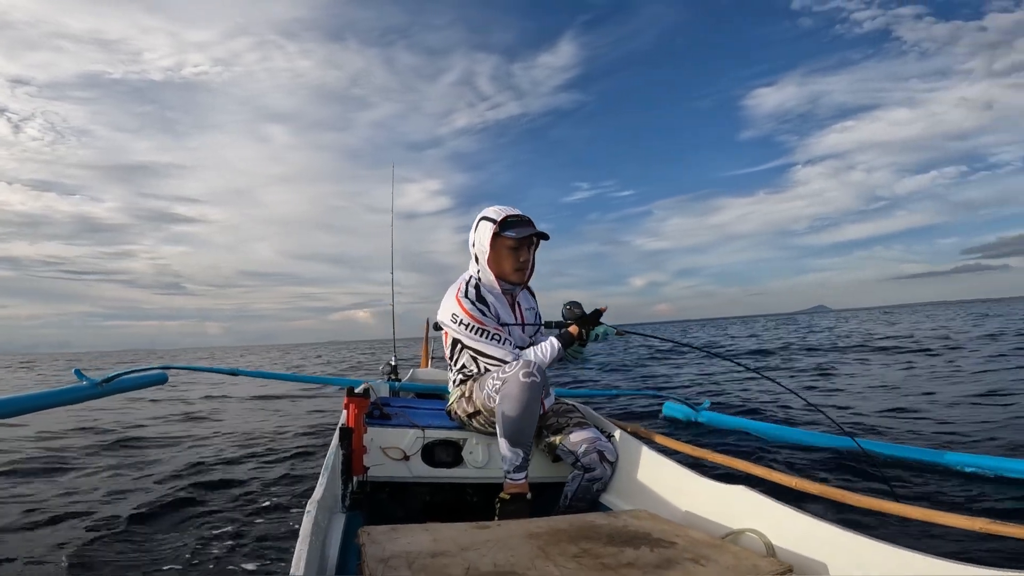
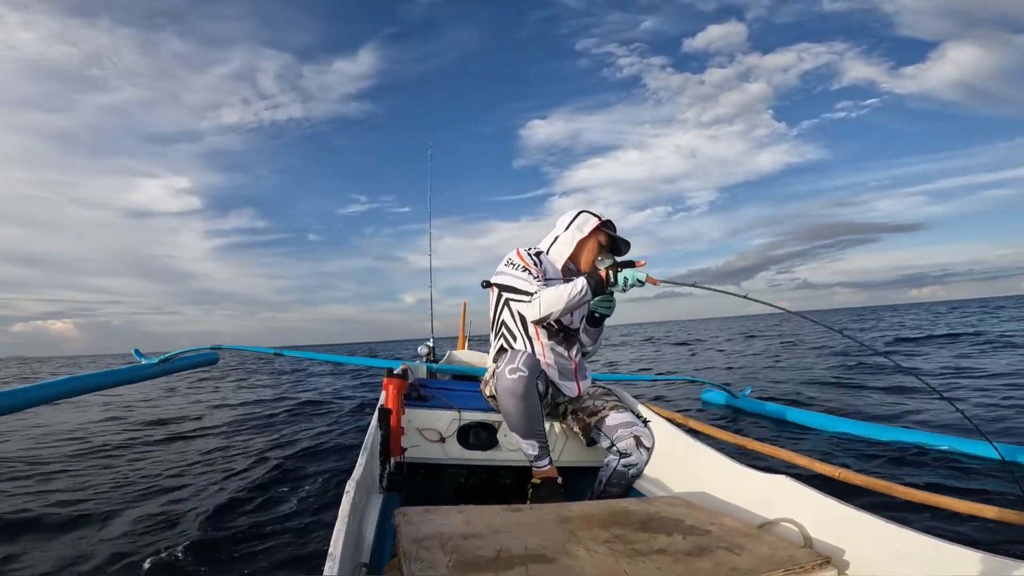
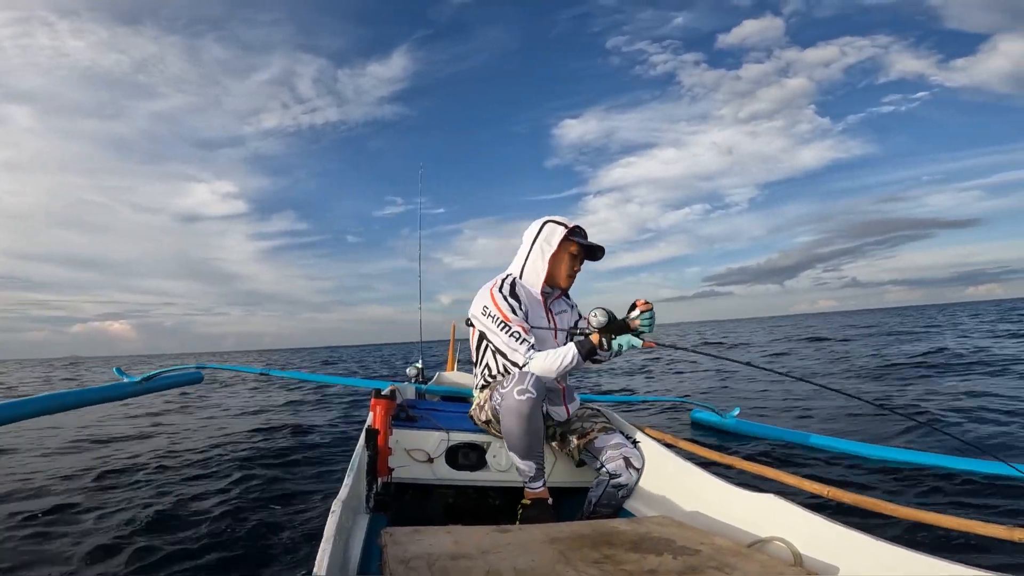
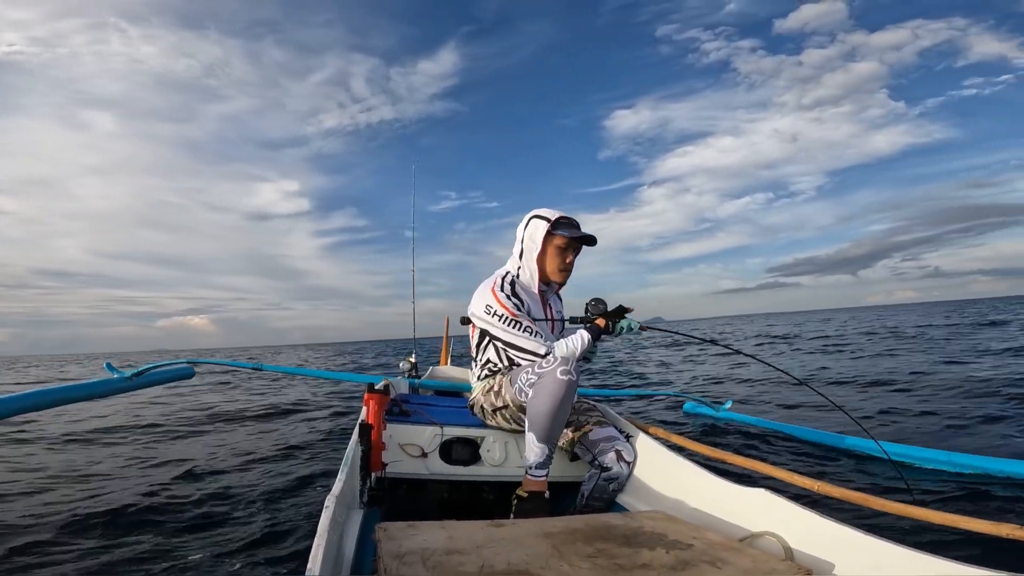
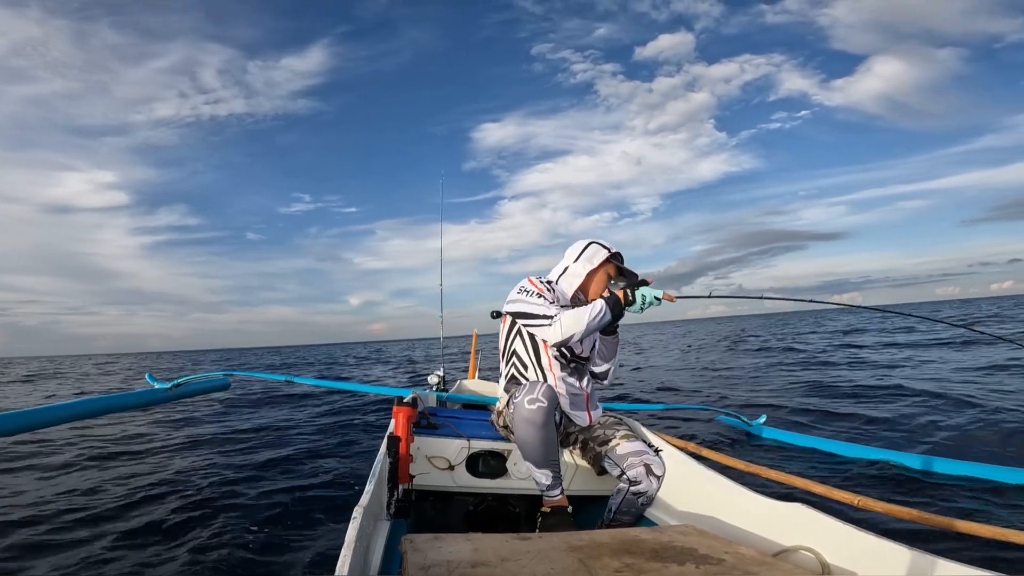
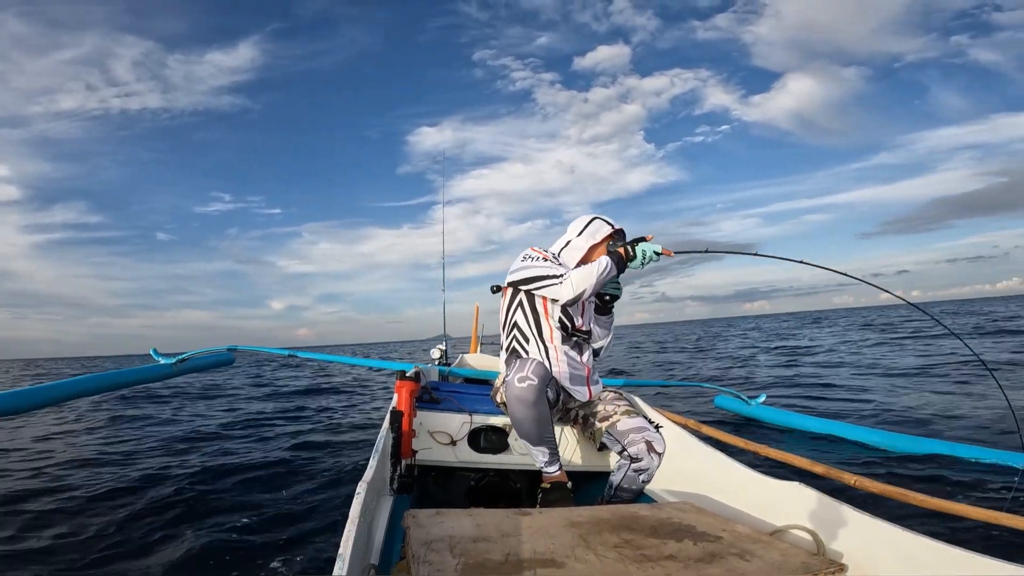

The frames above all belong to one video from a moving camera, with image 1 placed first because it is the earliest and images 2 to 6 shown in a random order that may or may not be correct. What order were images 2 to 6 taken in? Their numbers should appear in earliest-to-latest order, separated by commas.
4, 3, 2, 5, 6
